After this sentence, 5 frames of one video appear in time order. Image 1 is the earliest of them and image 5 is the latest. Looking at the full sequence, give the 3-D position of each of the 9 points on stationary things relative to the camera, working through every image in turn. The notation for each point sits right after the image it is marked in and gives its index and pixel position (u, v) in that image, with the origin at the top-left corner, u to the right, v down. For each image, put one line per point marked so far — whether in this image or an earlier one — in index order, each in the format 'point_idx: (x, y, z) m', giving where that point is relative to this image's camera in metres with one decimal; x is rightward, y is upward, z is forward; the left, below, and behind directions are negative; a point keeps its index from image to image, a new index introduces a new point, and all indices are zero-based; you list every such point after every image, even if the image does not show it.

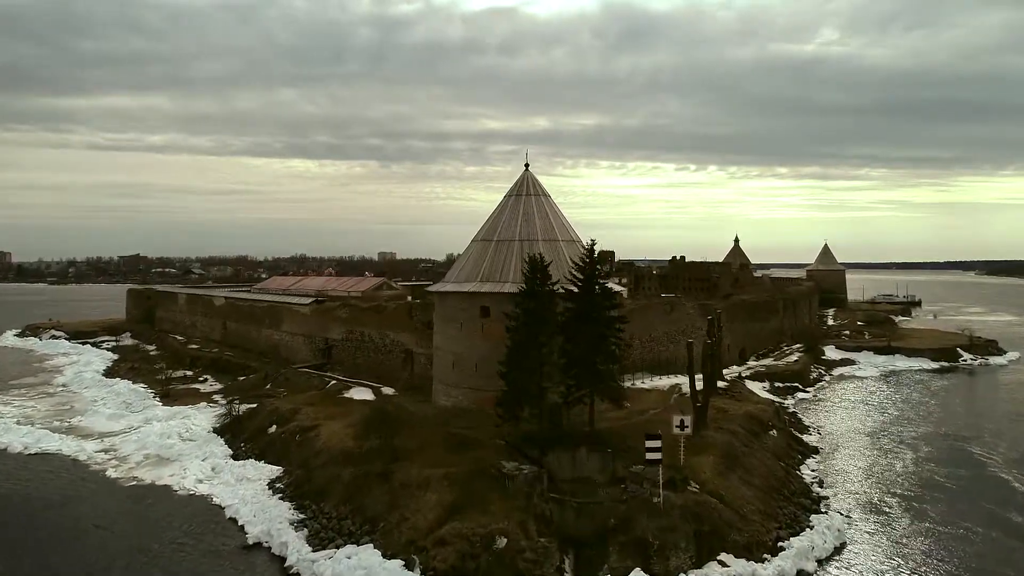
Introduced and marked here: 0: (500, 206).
0: (-0.3, +2.2, +17.1) m
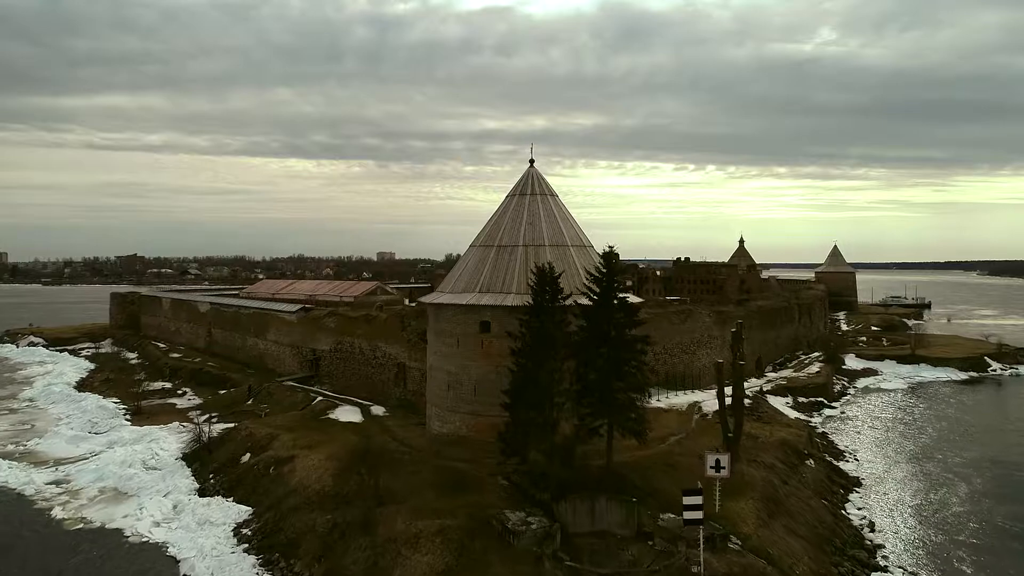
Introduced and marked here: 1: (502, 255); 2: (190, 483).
0: (-0.2, +1.9, +15.2) m
1: (-0.2, +0.8, +14.4) m
2: (-7.1, -4.3, +14.3) m
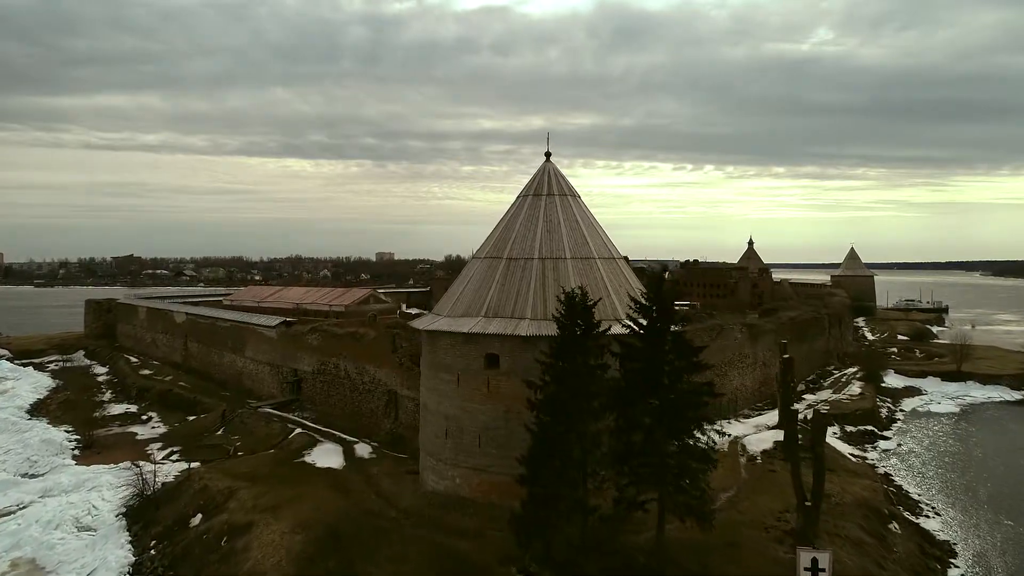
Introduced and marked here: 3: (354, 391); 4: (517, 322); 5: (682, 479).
0: (0.0, +1.5, +12.4) m
1: (0.0, +0.3, +11.6) m
2: (-6.9, -4.7, +11.5) m
3: (-4.6, -3.0, +18.9) m
4: (+0.1, -0.6, +10.9) m
5: (+2.2, -2.5, +8.4) m
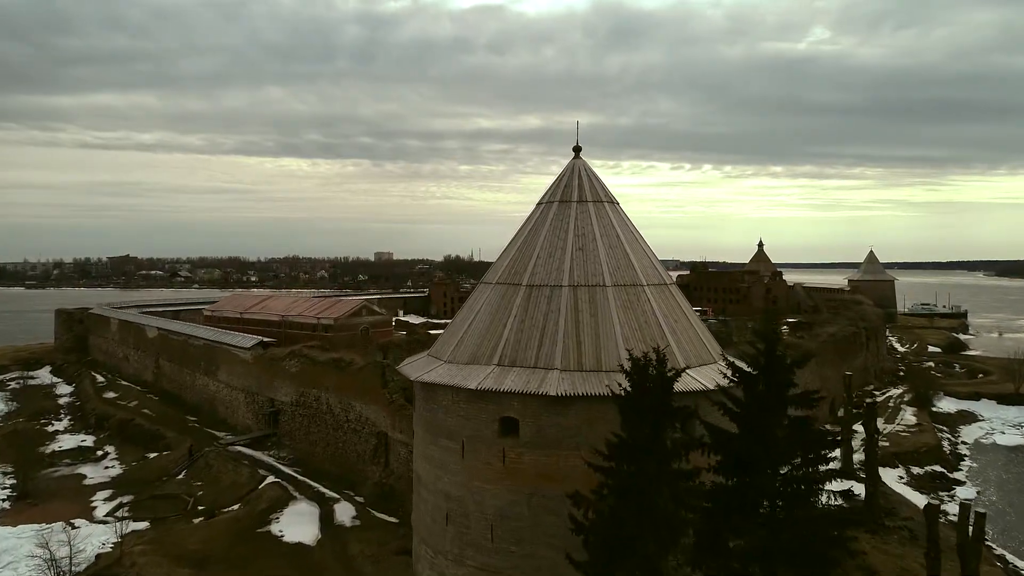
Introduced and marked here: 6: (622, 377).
0: (+0.3, +1.0, +9.6) m
1: (+0.3, -0.2, +8.8) m
2: (-6.6, -5.2, +8.6) m
3: (-4.3, -3.5, +16.0) m
4: (+0.4, -1.1, +8.1) m
5: (+2.5, -3.0, +5.6) m
6: (+1.4, -1.1, +8.0) m
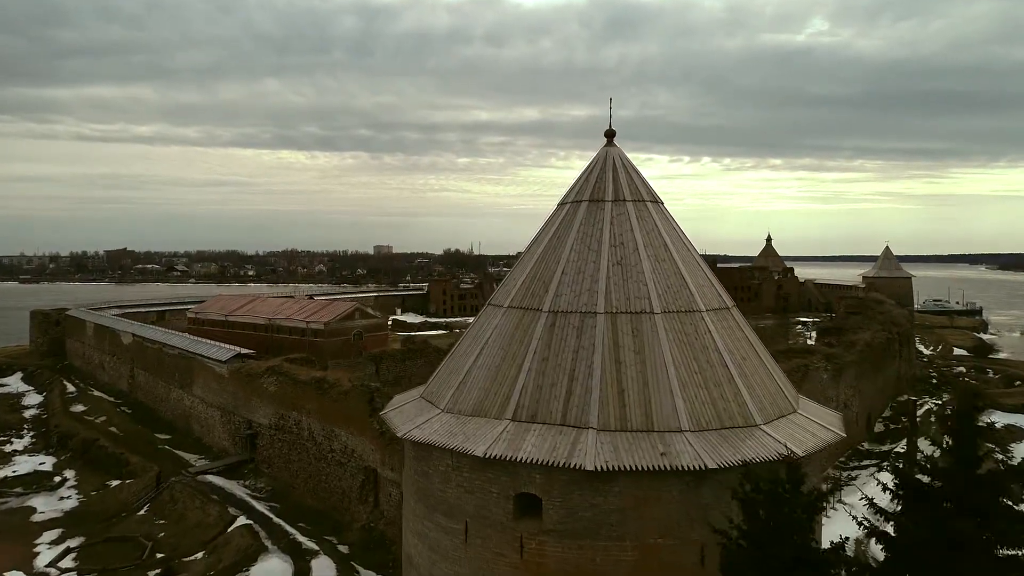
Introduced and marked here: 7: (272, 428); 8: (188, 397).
0: (+0.5, +0.7, +7.5) m
1: (+0.5, -0.5, +6.7) m
2: (-6.4, -5.5, +6.5) m
3: (-4.1, -3.7, +13.9) m
4: (+0.6, -1.4, +6.0) m
5: (+2.7, -3.3, +3.5) m
6: (+1.6, -1.4, +5.9) m
7: (-5.8, -3.4, +15.6) m
8: (-9.9, -3.3, +19.8) m
